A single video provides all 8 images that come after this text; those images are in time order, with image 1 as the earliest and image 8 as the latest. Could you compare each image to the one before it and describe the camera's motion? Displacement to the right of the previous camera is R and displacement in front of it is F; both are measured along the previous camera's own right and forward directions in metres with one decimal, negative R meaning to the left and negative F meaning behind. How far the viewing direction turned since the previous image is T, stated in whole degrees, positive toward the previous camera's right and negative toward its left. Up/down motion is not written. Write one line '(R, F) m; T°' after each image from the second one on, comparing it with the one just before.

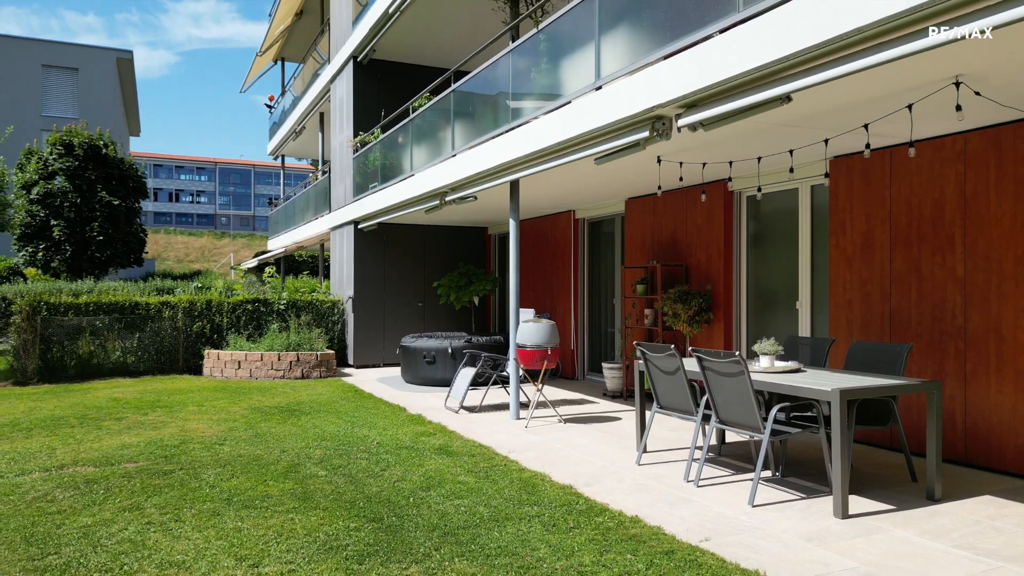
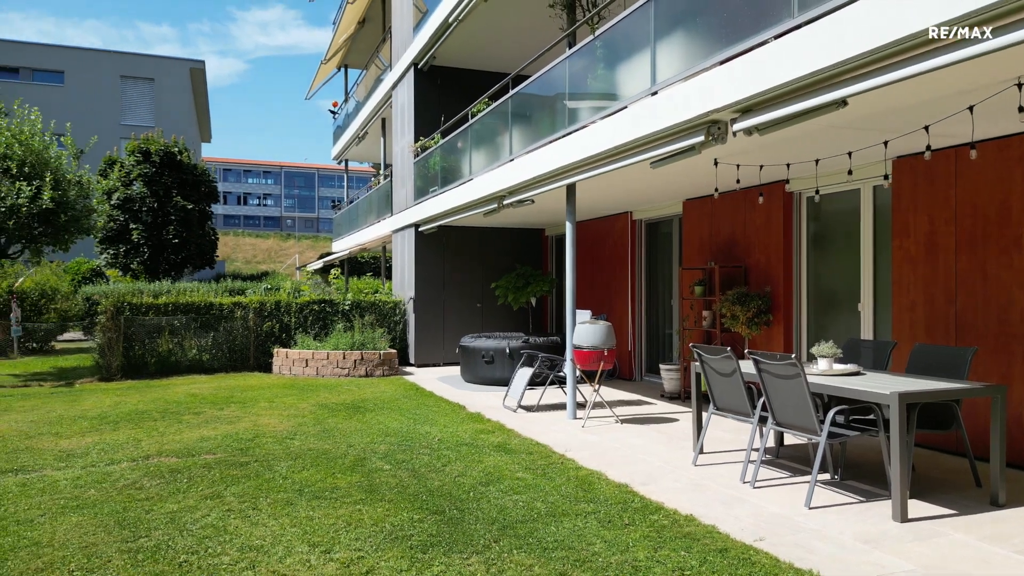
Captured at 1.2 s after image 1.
(0.0, -0.1) m; -5°
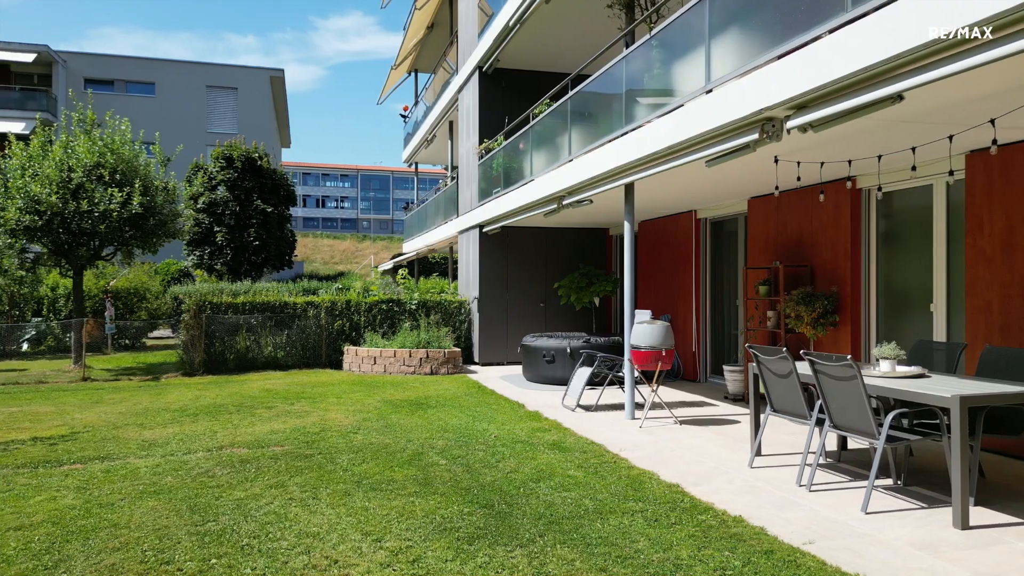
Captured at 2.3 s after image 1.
(+0.1, -0.1) m; -6°
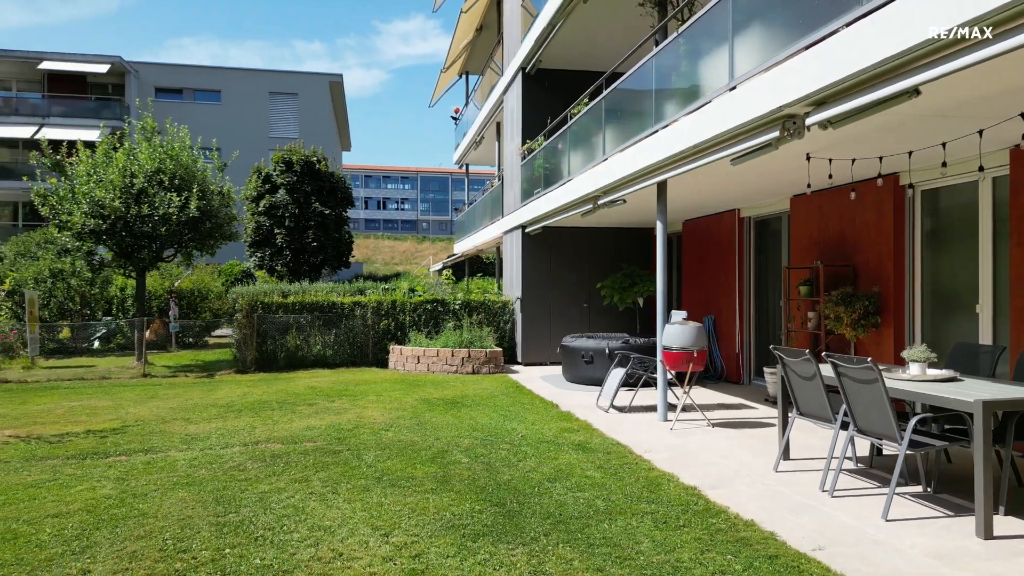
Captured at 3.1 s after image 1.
(+0.3, 0.0) m; -5°
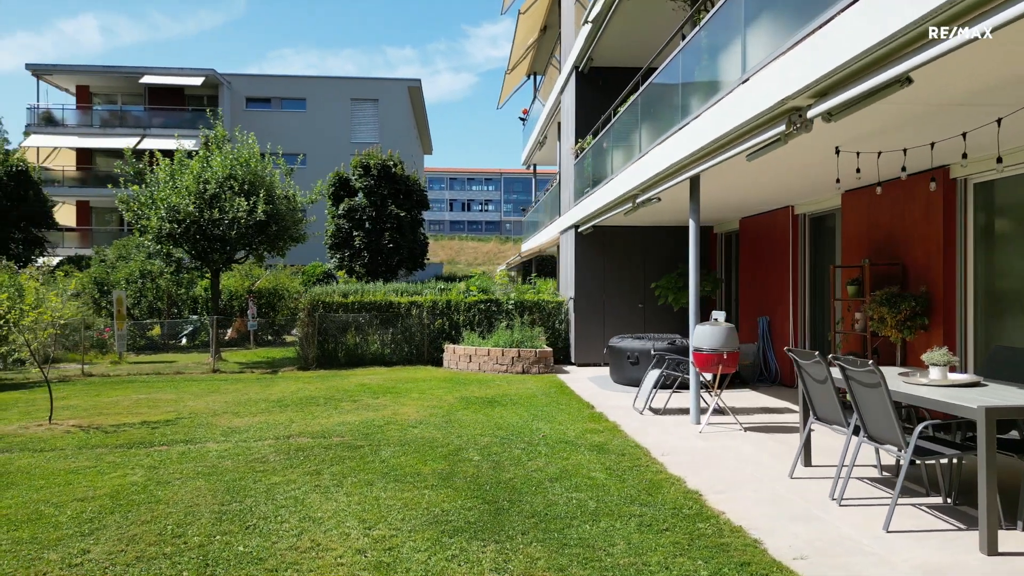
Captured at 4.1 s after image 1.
(+0.6, 0.0) m; -7°
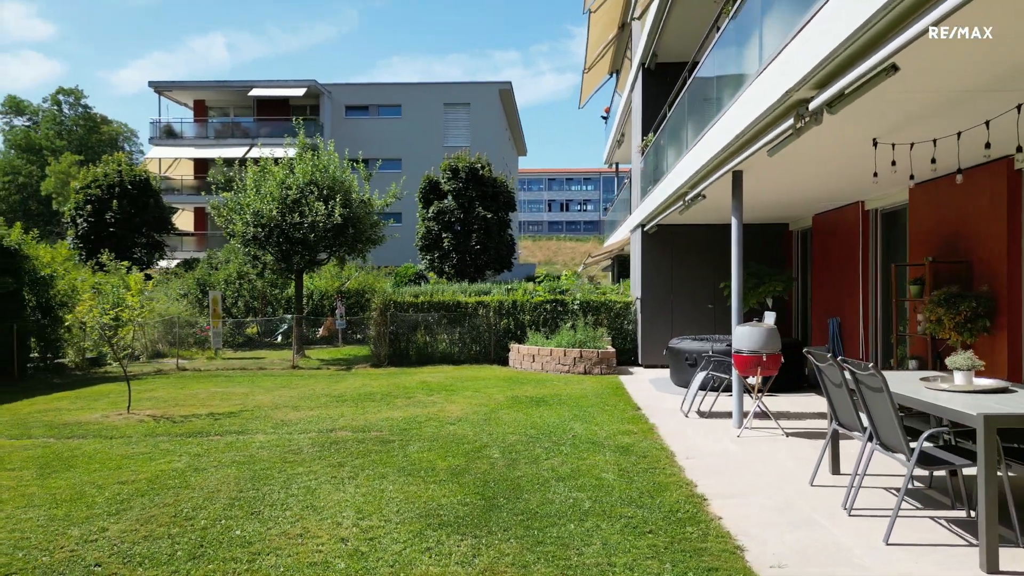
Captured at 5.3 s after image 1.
(+0.6, 0.0) m; -8°
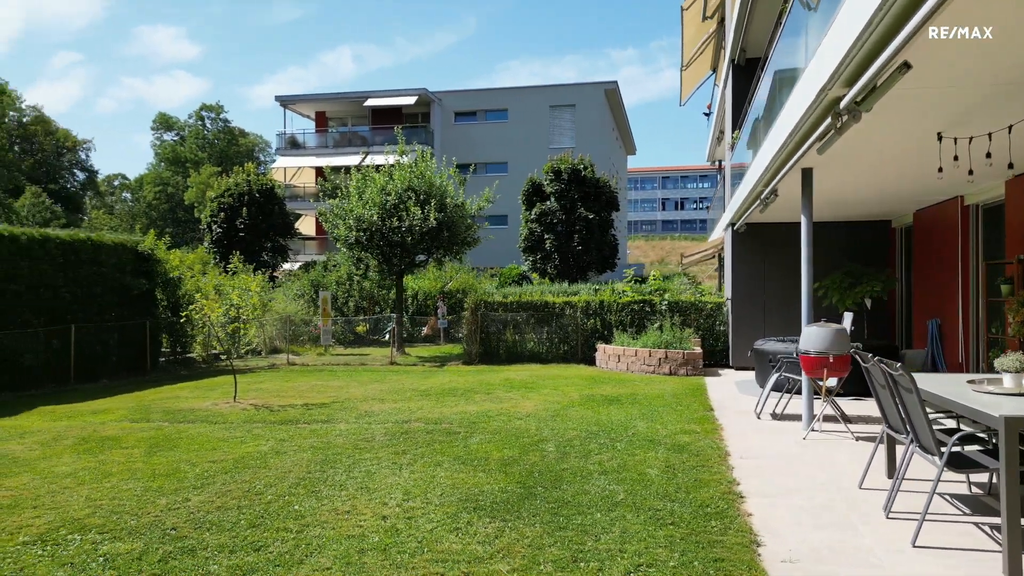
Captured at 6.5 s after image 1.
(+0.5, -0.2) m; -9°
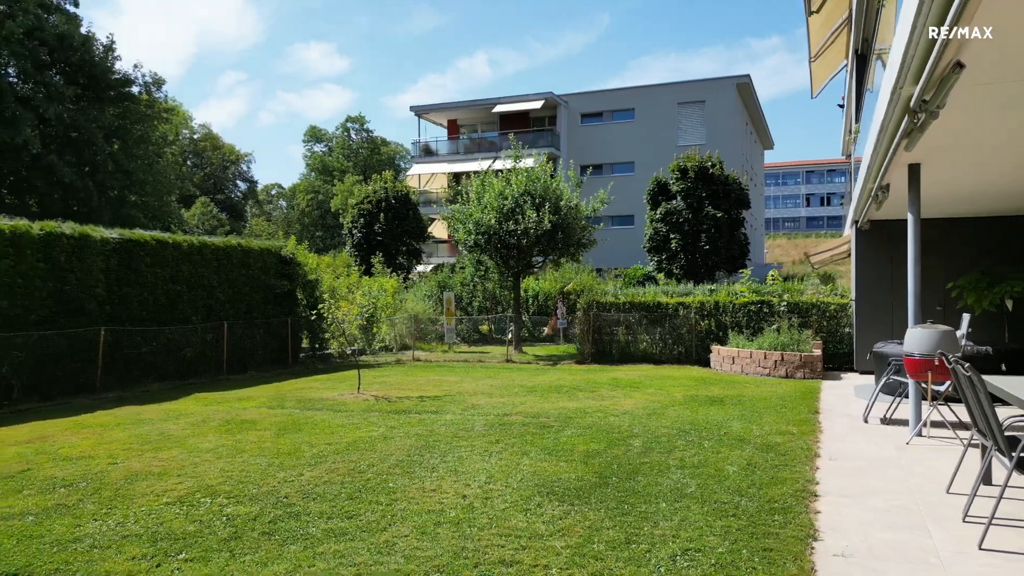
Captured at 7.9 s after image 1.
(+0.4, -0.3) m; -10°
